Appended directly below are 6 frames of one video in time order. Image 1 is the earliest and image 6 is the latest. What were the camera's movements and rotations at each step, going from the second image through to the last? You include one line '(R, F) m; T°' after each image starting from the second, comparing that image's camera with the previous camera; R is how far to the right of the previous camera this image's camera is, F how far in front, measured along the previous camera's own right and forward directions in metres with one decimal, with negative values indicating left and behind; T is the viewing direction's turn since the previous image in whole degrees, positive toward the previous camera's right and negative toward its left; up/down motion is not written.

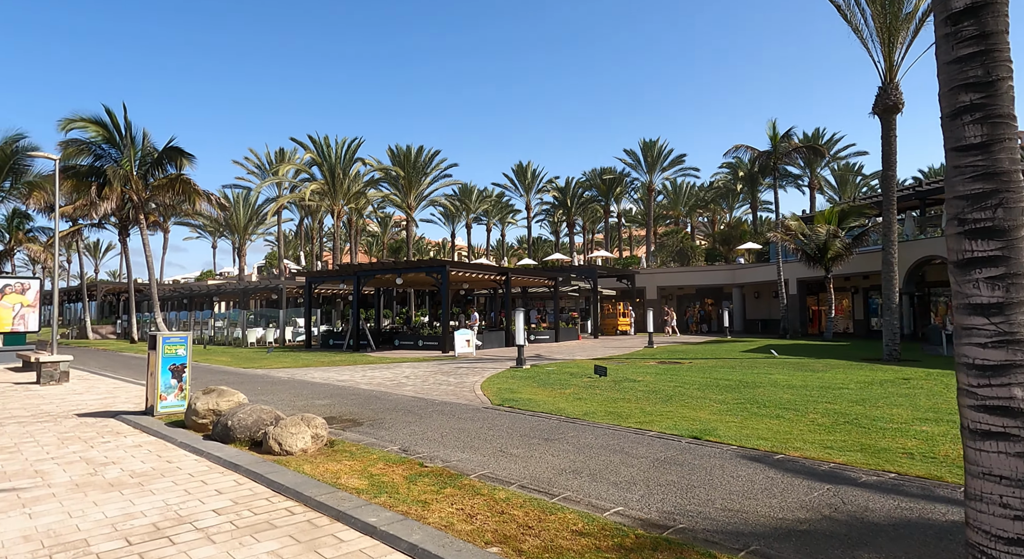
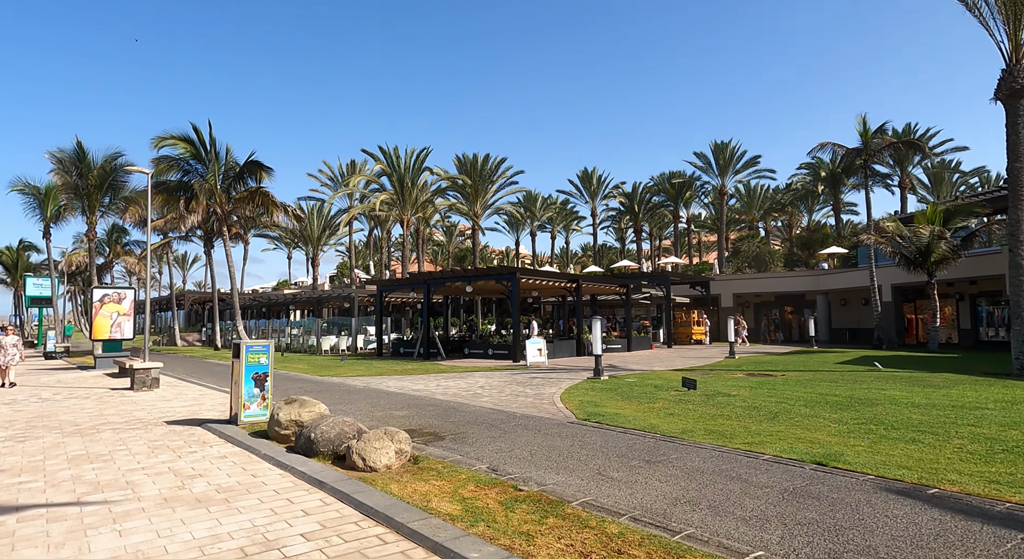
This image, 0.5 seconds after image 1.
(-0.3, +0.4) m; -6°
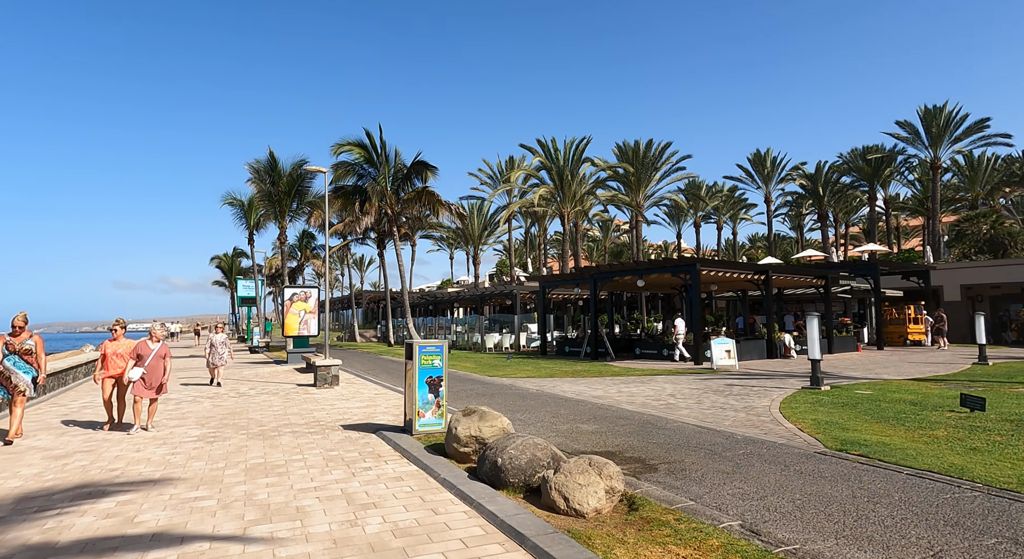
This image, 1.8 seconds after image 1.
(-0.7, +1.5) m; -14°
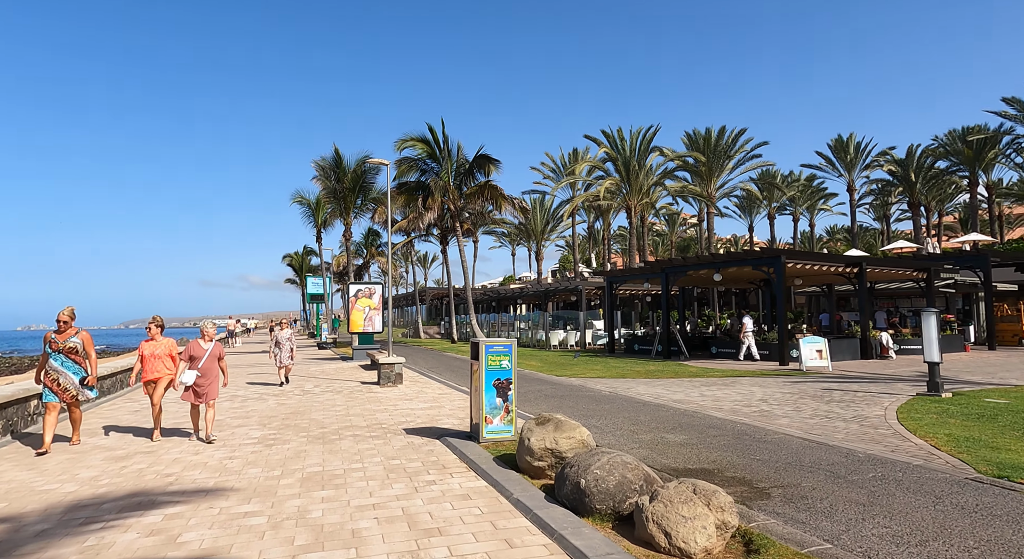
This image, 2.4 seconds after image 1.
(-0.2, +0.9) m; -5°
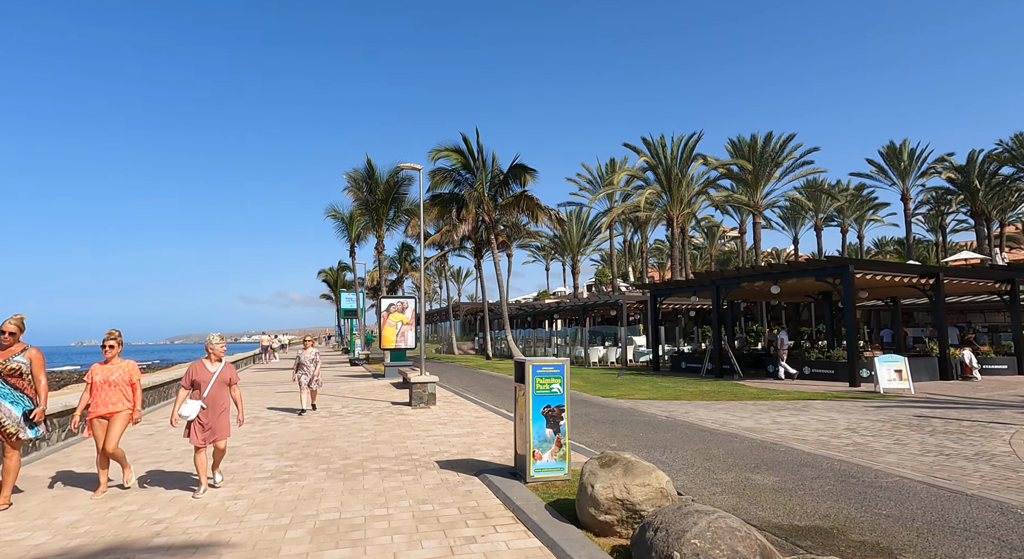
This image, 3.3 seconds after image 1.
(-0.2, +1.3) m; -3°
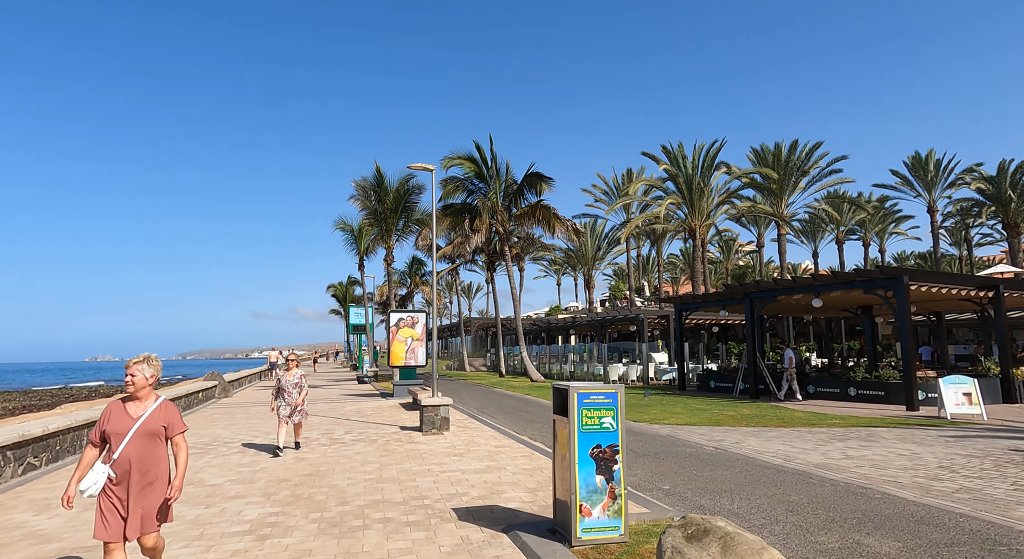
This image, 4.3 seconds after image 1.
(-0.3, +1.5) m; -1°
